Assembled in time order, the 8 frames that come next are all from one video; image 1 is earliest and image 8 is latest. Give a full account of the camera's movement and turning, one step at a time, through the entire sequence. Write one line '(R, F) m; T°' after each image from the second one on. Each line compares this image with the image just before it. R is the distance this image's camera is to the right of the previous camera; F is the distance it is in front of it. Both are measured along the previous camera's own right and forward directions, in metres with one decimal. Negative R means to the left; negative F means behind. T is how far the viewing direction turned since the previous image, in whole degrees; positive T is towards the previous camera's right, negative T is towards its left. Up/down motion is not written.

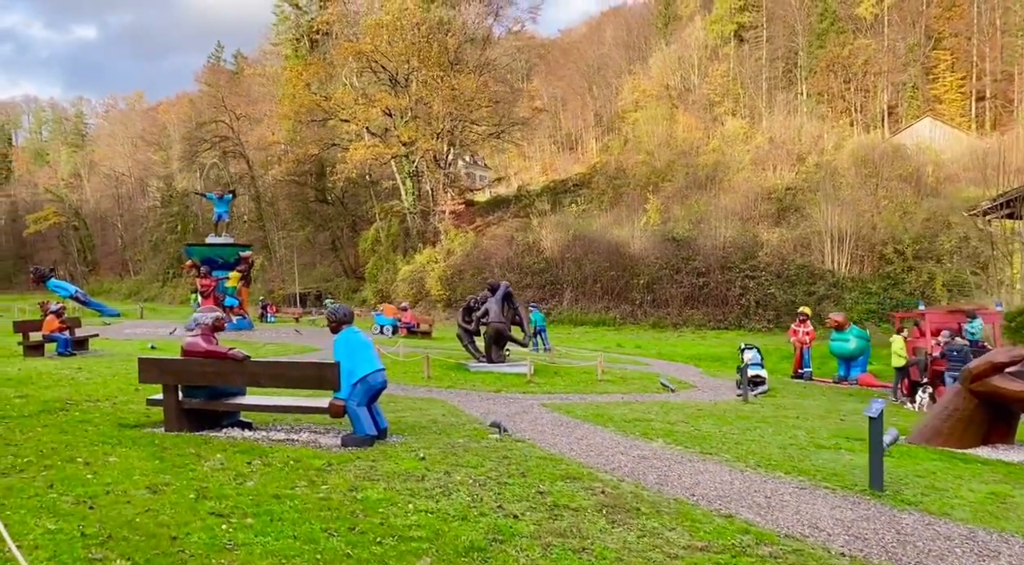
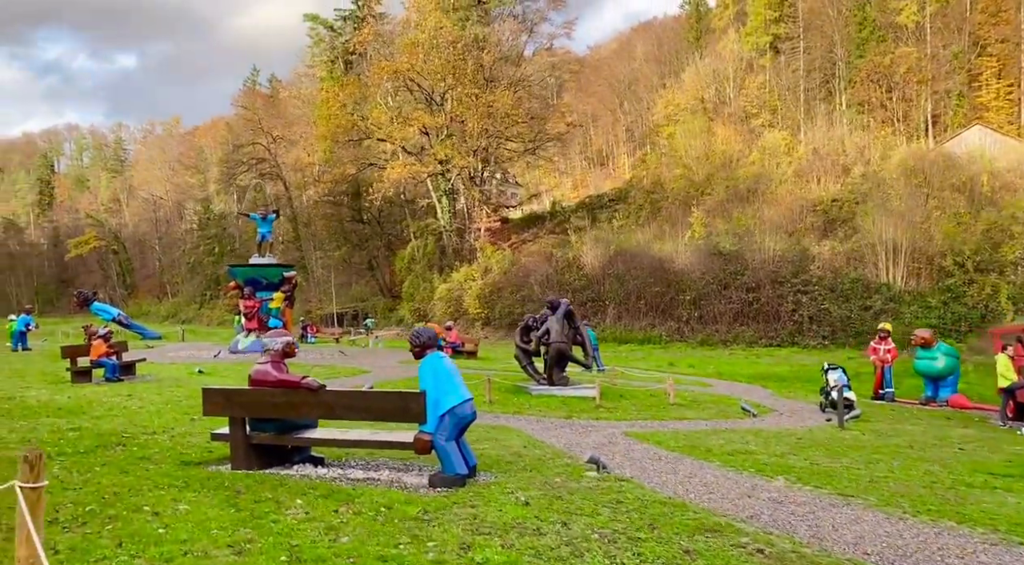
(-0.5, +0.7) m; -2°
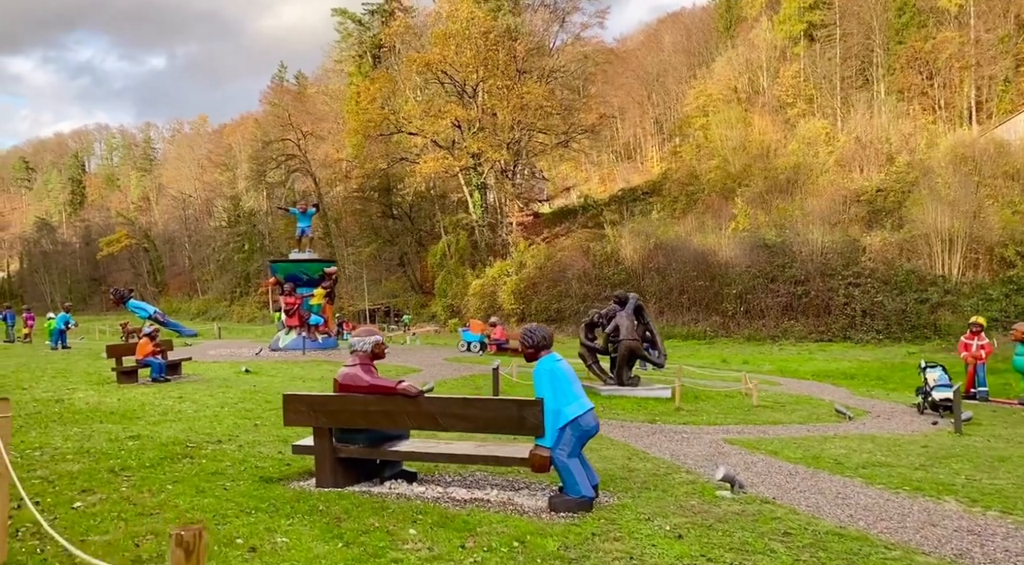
(-0.6, +0.8) m; -2°
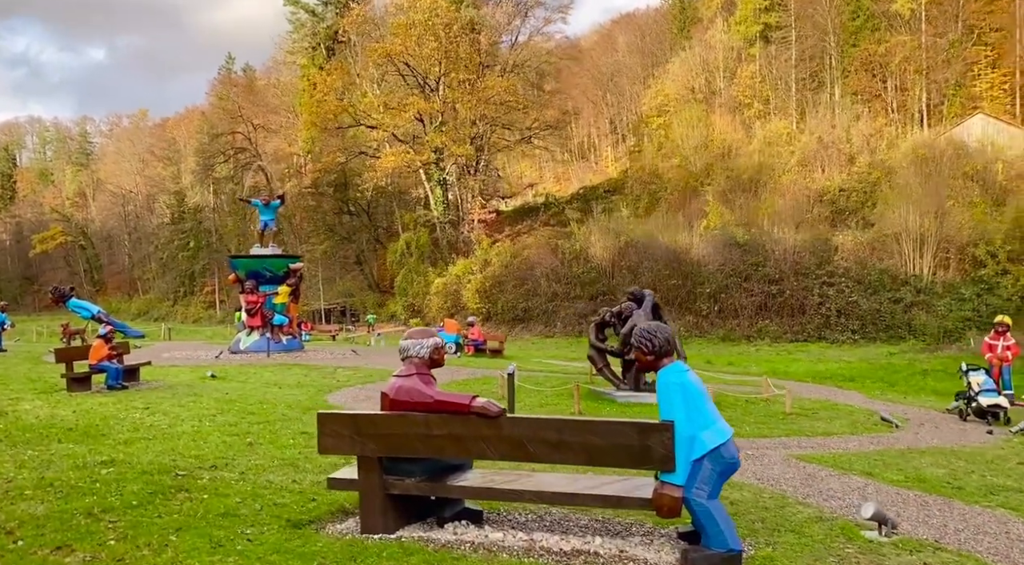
(-0.8, +1.3) m; +3°
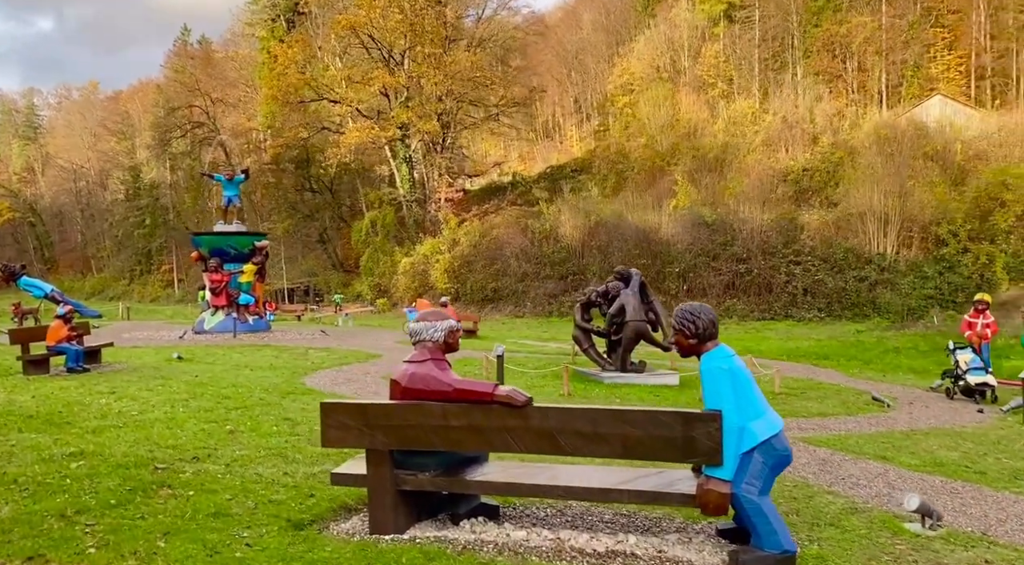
(-0.3, +0.4) m; +3°
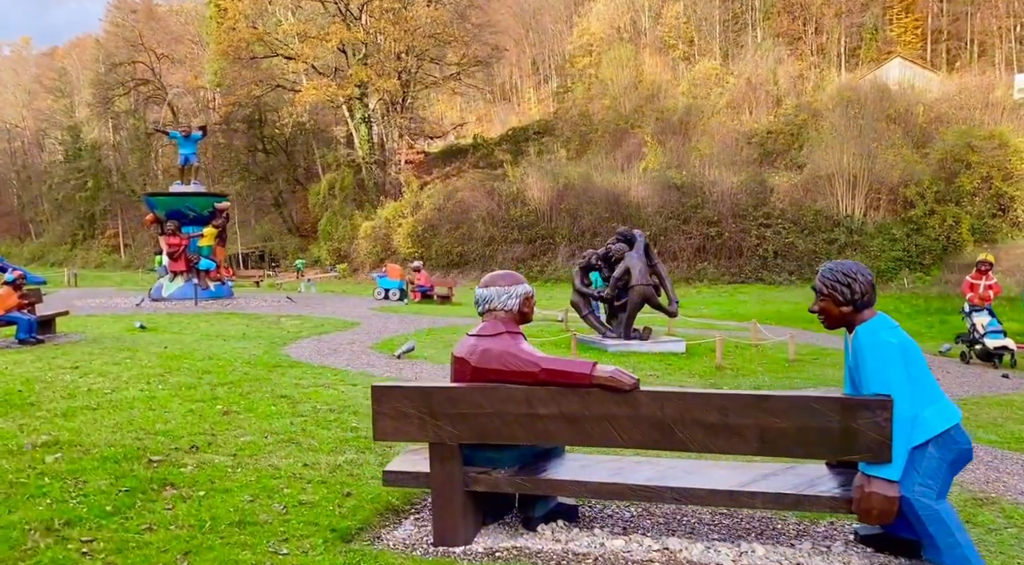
(-0.6, +0.8) m; +3°
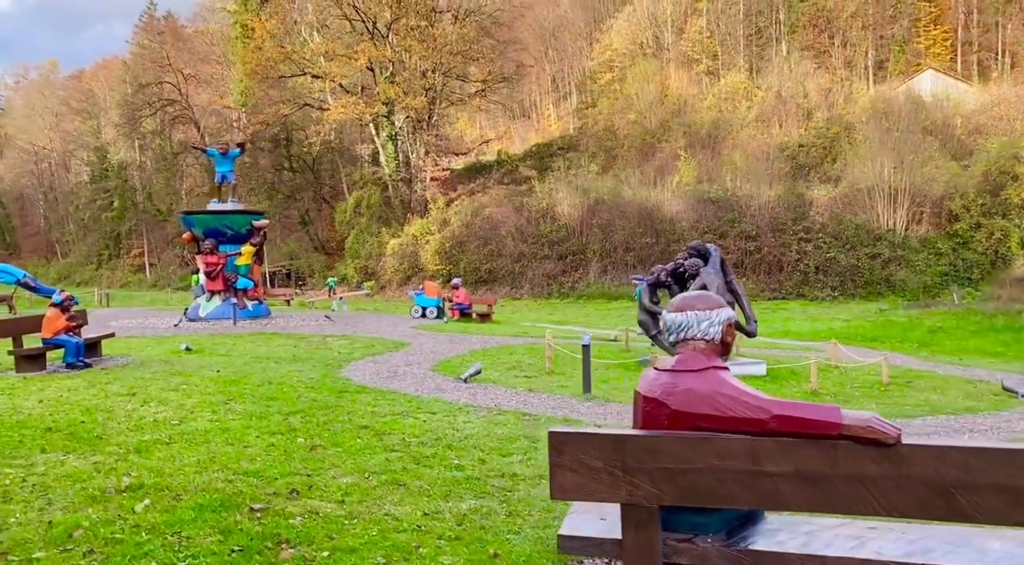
(-0.6, +0.6) m; -1°
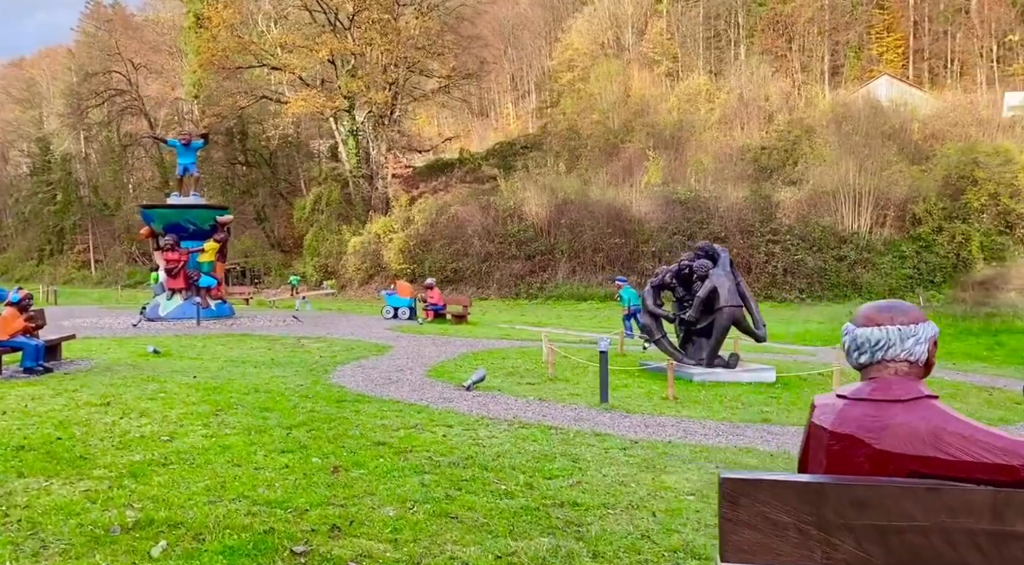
(-0.6, +0.6) m; +3°
